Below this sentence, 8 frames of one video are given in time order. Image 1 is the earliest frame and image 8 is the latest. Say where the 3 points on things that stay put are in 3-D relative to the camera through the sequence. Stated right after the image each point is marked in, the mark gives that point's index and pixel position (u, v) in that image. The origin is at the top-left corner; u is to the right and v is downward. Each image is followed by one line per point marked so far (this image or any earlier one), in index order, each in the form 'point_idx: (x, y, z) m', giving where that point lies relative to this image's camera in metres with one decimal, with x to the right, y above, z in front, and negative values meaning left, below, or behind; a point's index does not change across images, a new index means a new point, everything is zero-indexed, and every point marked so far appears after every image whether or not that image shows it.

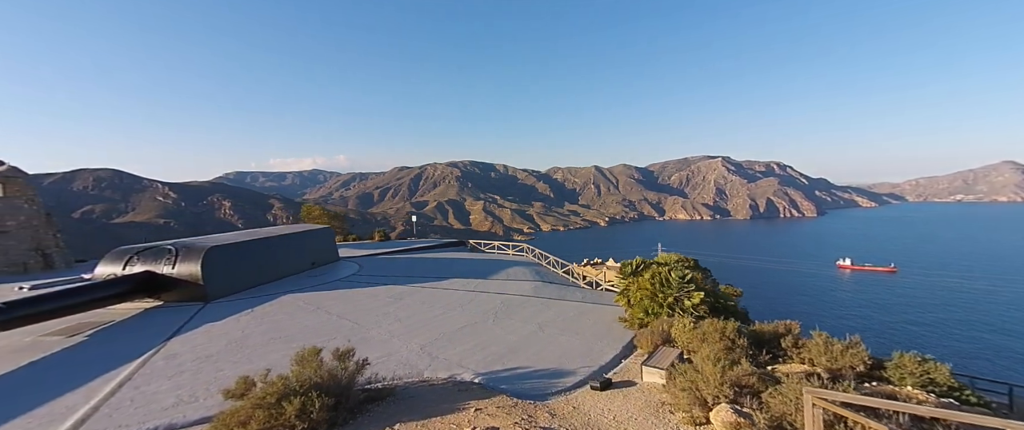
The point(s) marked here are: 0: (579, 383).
0: (+1.2, -3.0, +6.3) m
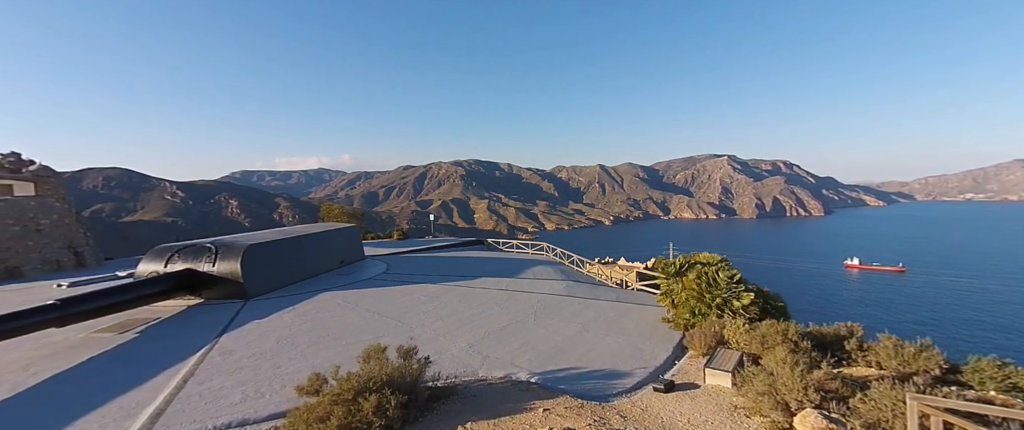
0: (+2.2, -3.0, +6.2) m
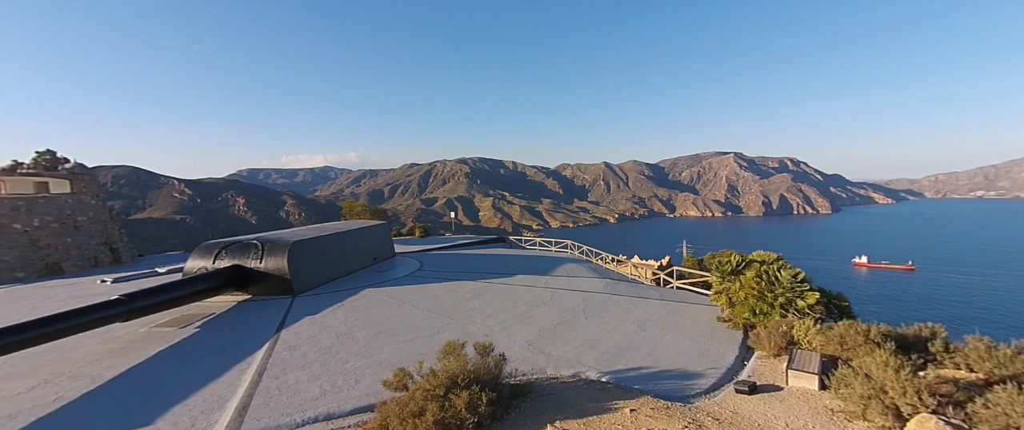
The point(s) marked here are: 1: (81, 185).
0: (+3.5, -2.9, +6.0) m
1: (-24.2, +1.8, +20.0) m
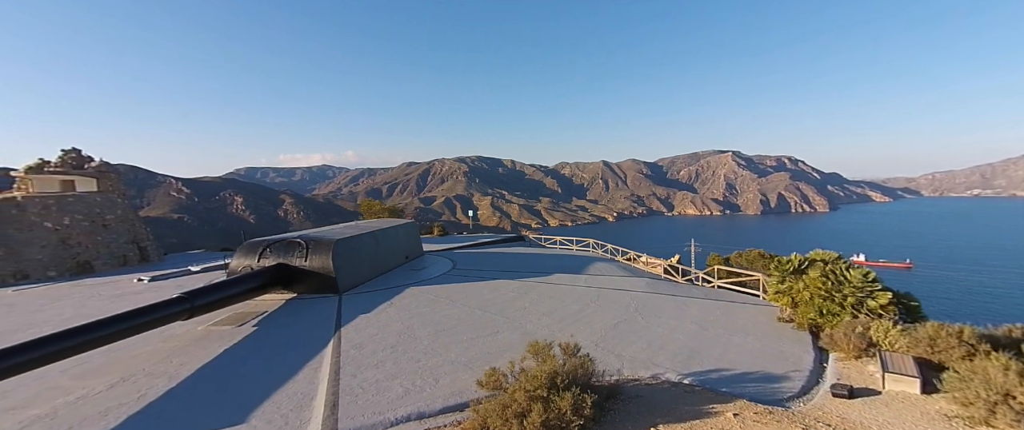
0: (+4.8, -2.8, +5.8) m
1: (-22.8, +1.8, +20.0) m
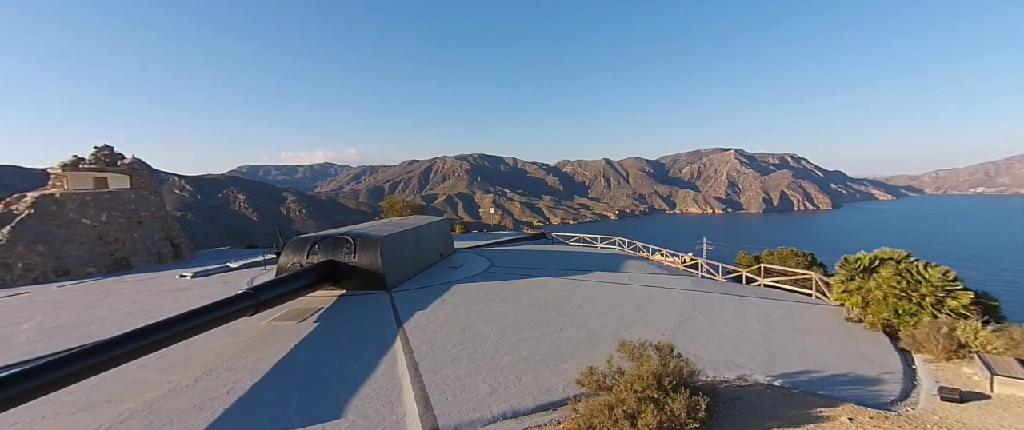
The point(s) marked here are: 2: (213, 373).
0: (+6.2, -2.8, +5.6) m
1: (-21.2, +2.0, +20.1) m
2: (-5.0, -2.6, +5.9) m
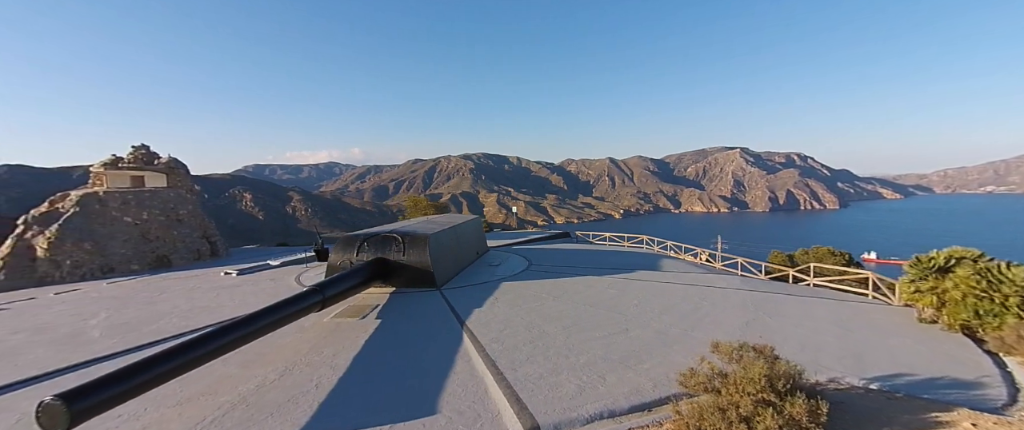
0: (+7.6, -2.7, +5.3) m
1: (-19.5, +2.1, +20.5) m
2: (-3.6, -2.6, +5.9) m
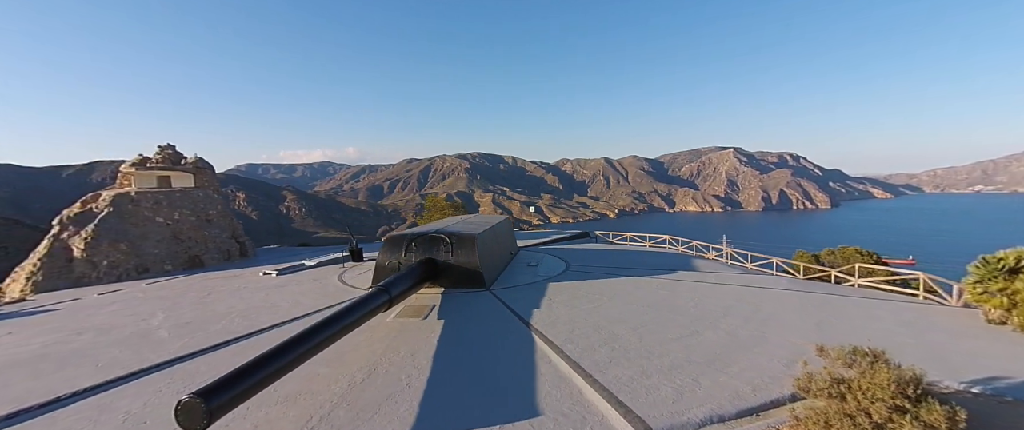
0: (+9.0, -2.7, +5.2) m
1: (-17.9, +2.1, +20.5) m
2: (-2.2, -2.6, +5.9) m
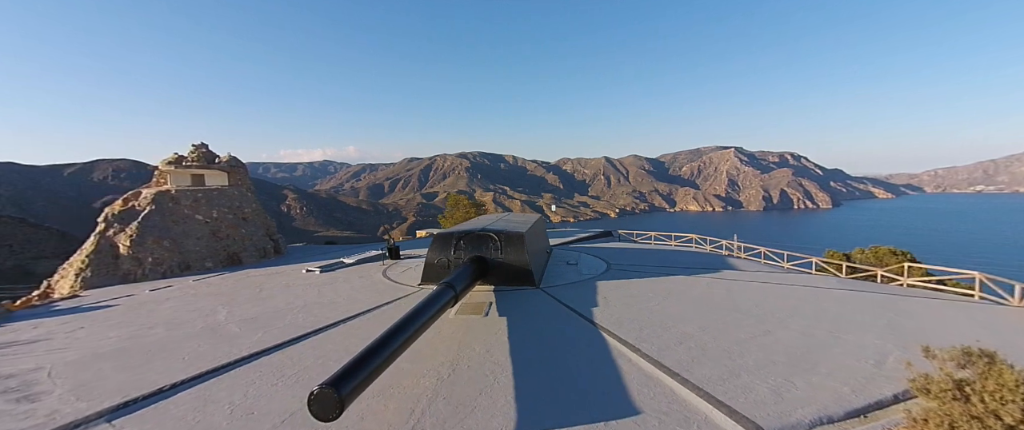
0: (+10.4, -2.7, +5.0) m
1: (-16.3, +2.2, +20.8) m
2: (-0.8, -2.5, +5.9) m
